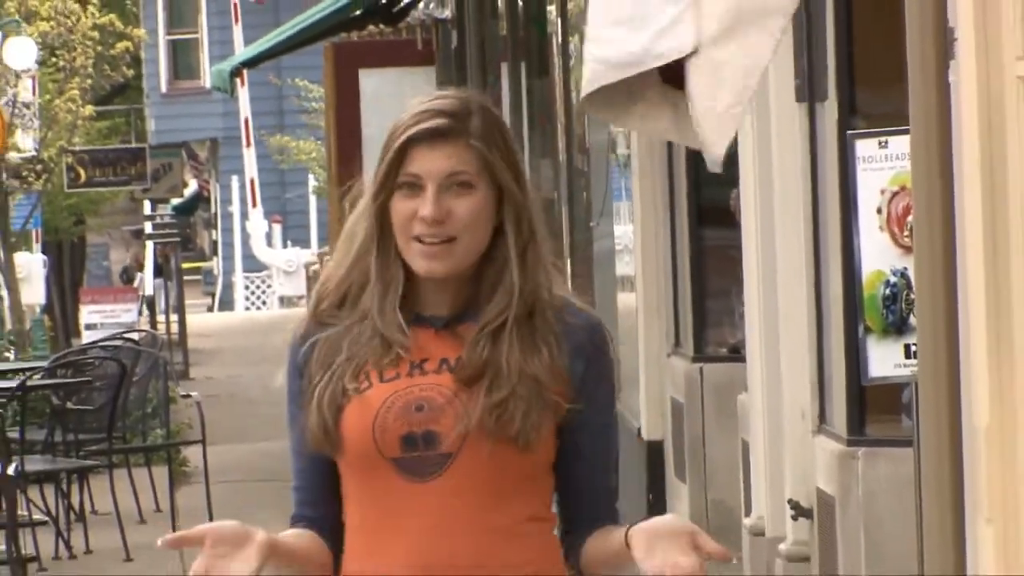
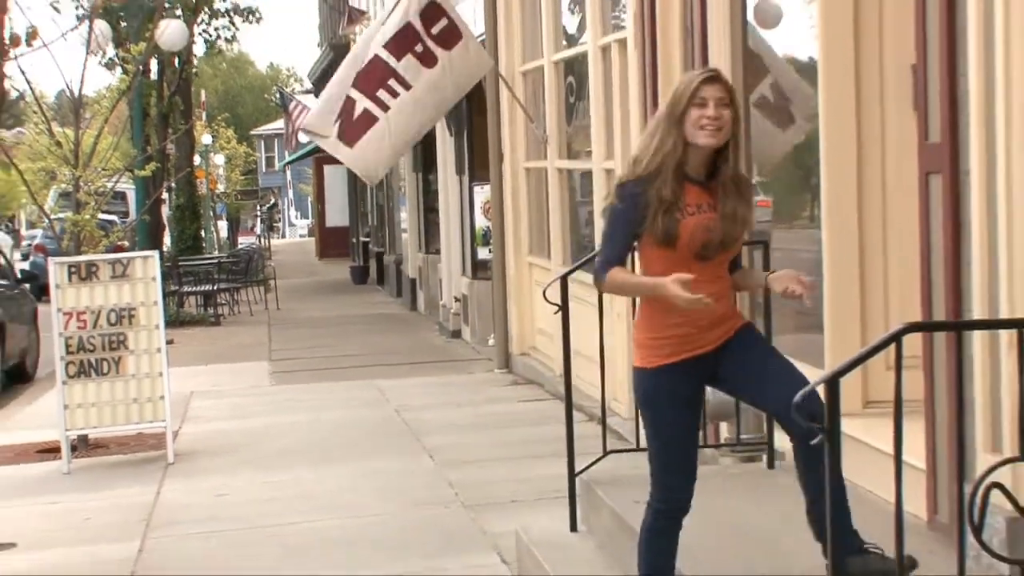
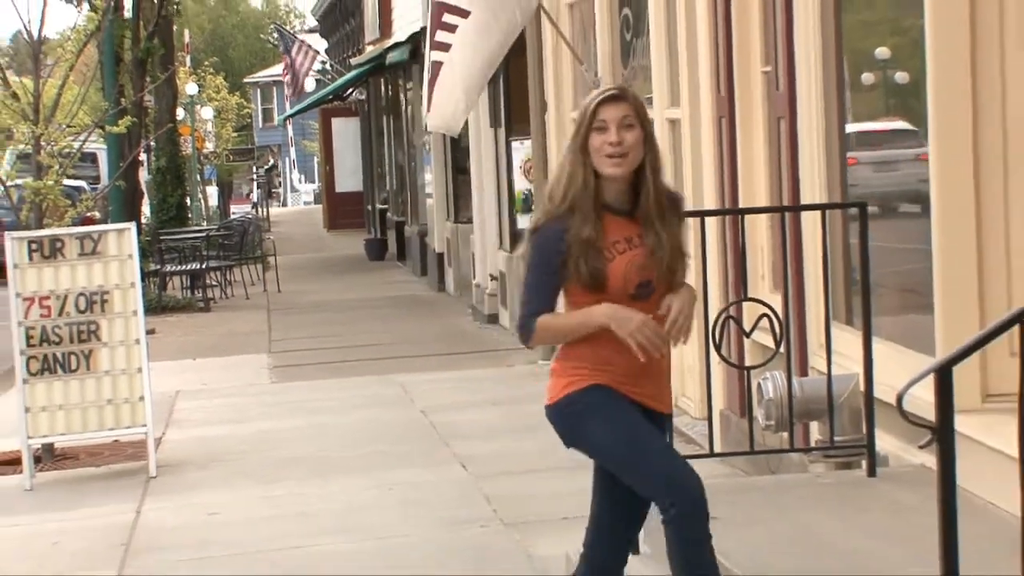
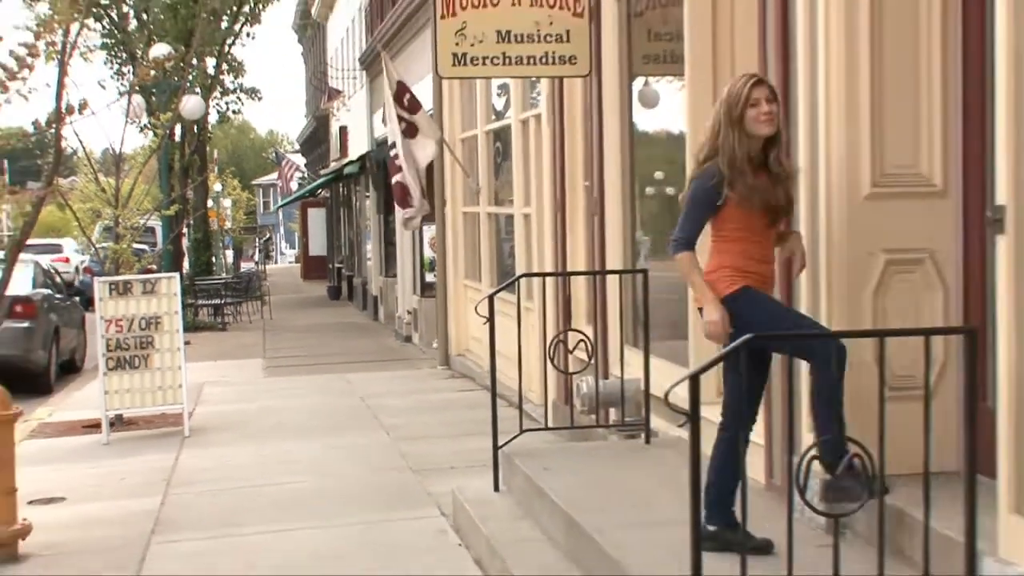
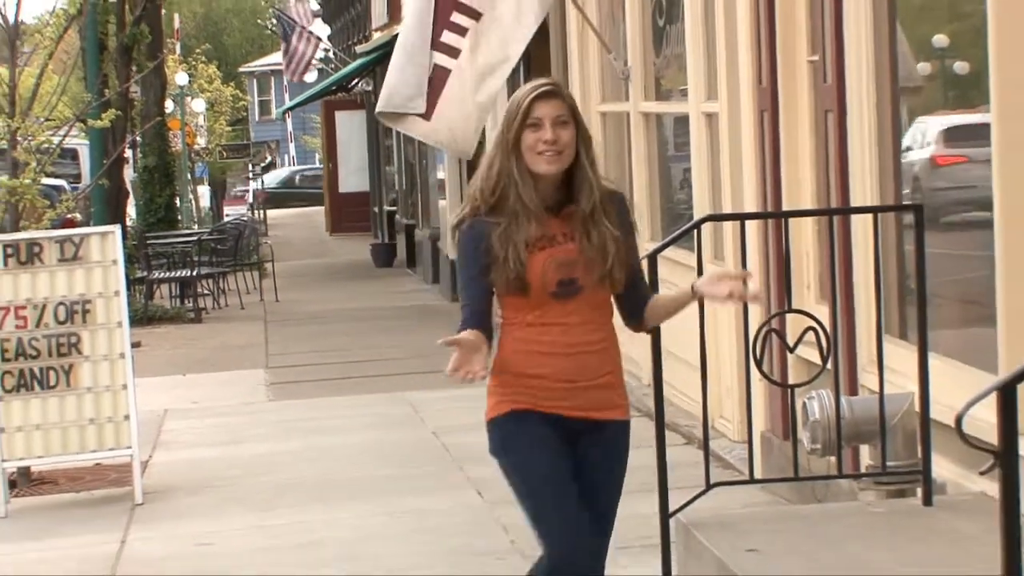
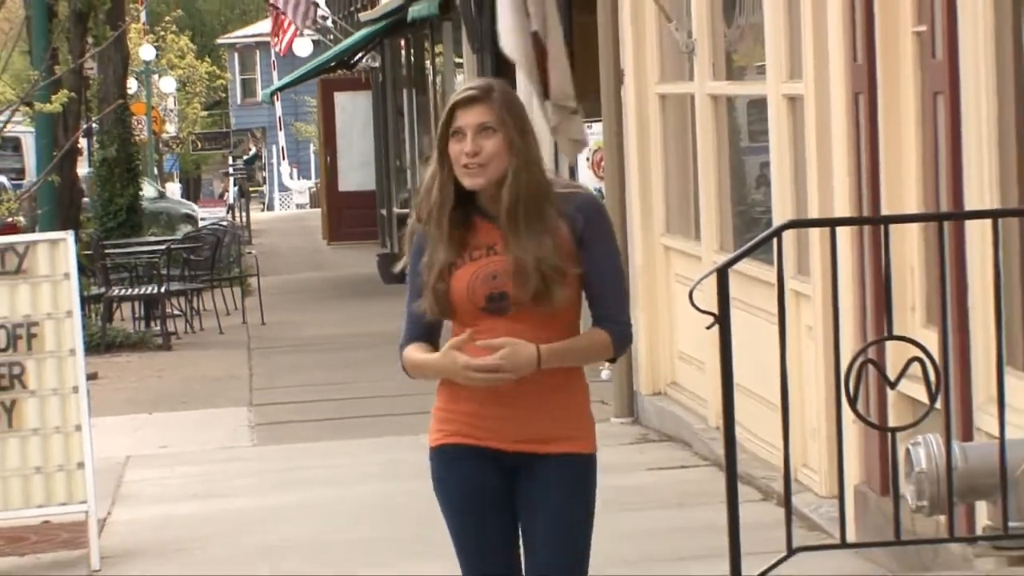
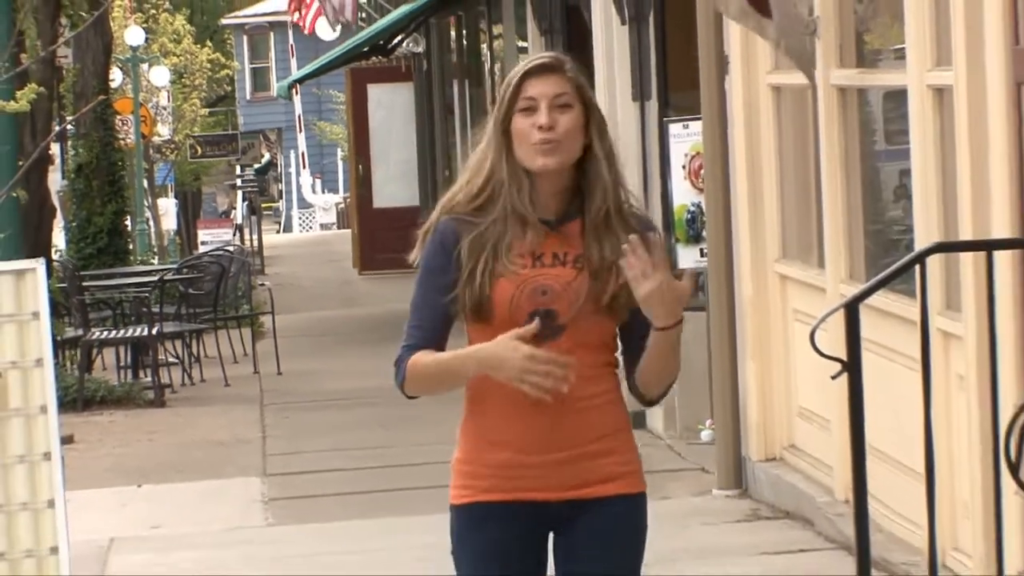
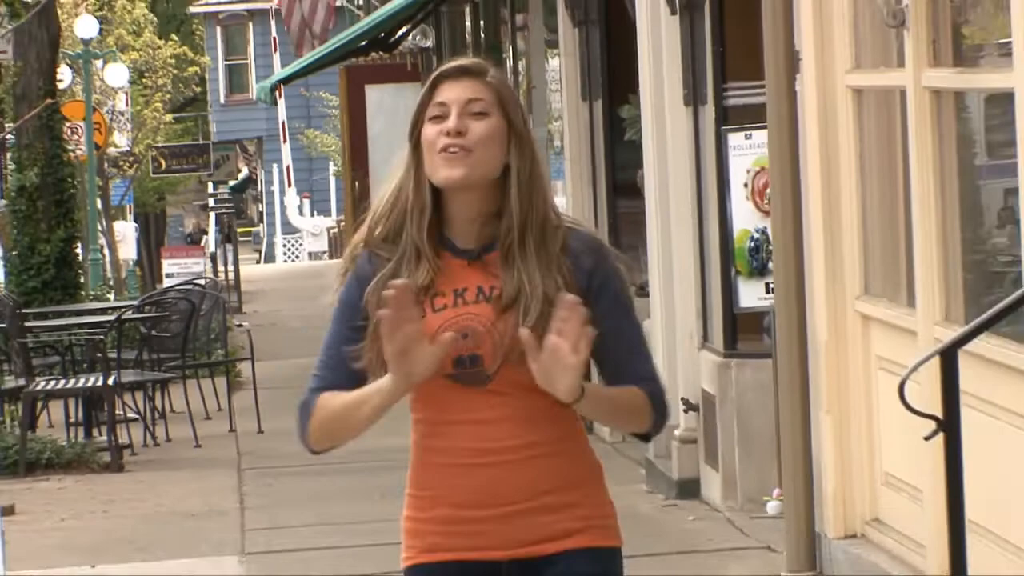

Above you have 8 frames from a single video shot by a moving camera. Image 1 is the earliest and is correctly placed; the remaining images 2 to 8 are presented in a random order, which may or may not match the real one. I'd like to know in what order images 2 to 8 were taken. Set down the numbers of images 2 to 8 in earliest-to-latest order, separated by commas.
8, 7, 6, 5, 3, 2, 4
